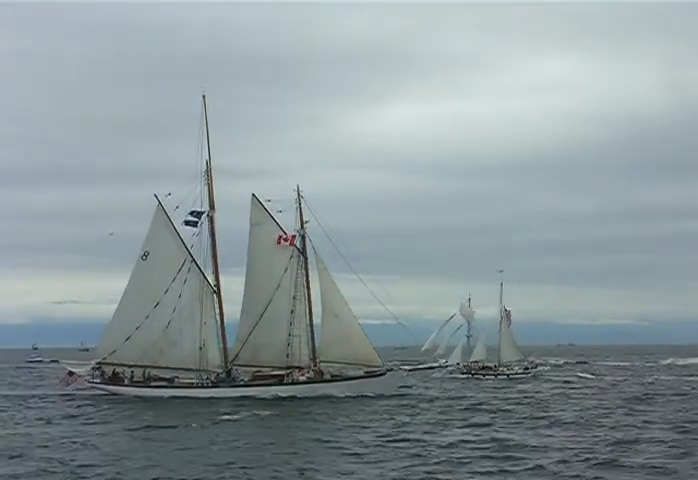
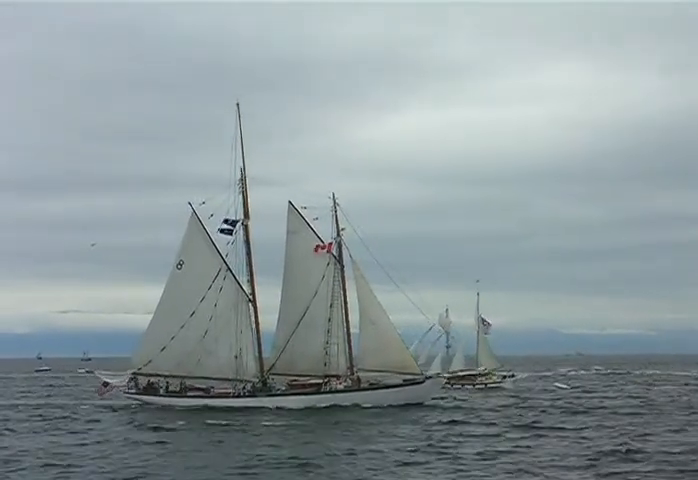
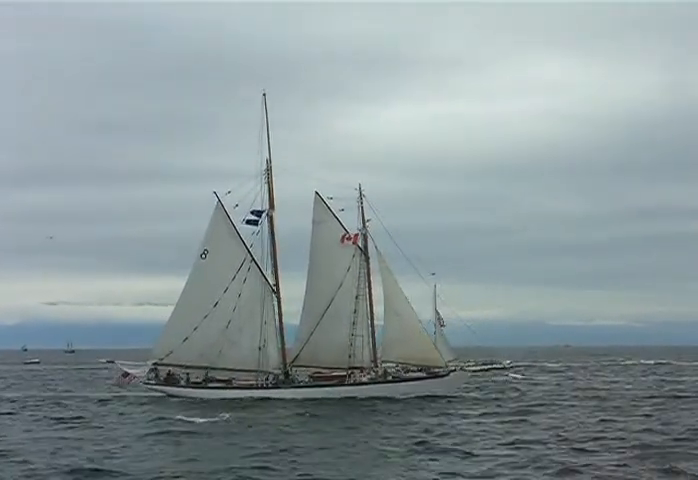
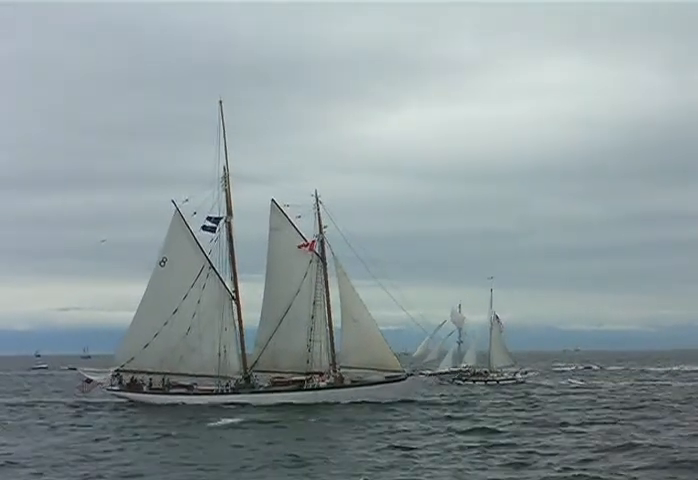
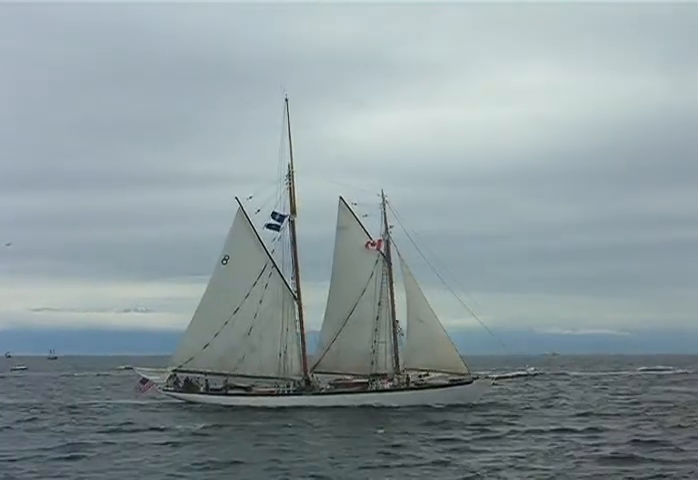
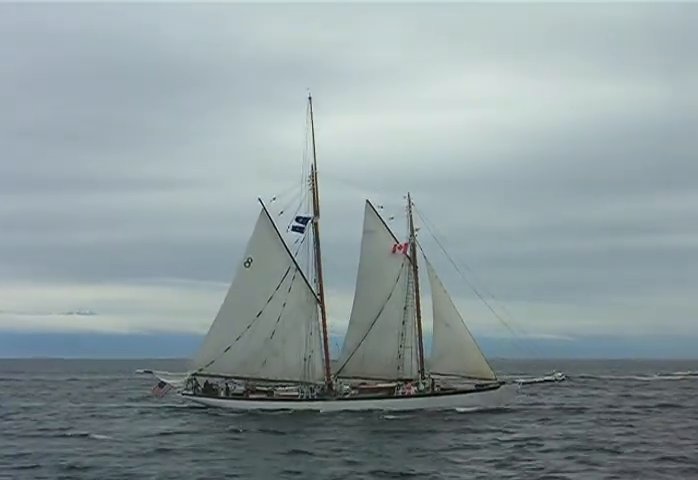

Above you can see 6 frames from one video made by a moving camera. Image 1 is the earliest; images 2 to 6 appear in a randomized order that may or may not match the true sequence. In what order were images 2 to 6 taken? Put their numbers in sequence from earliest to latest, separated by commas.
4, 2, 3, 5, 6
